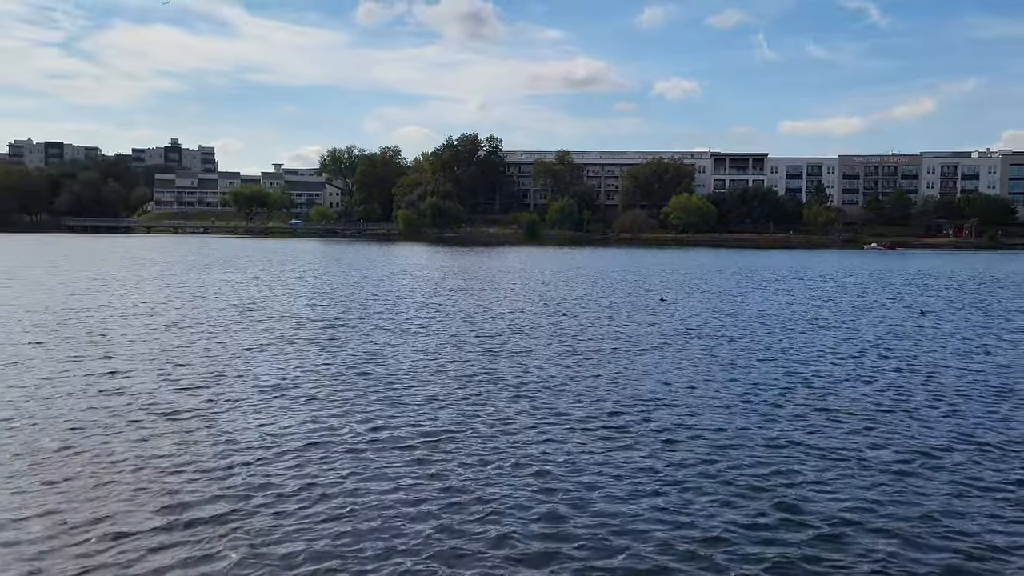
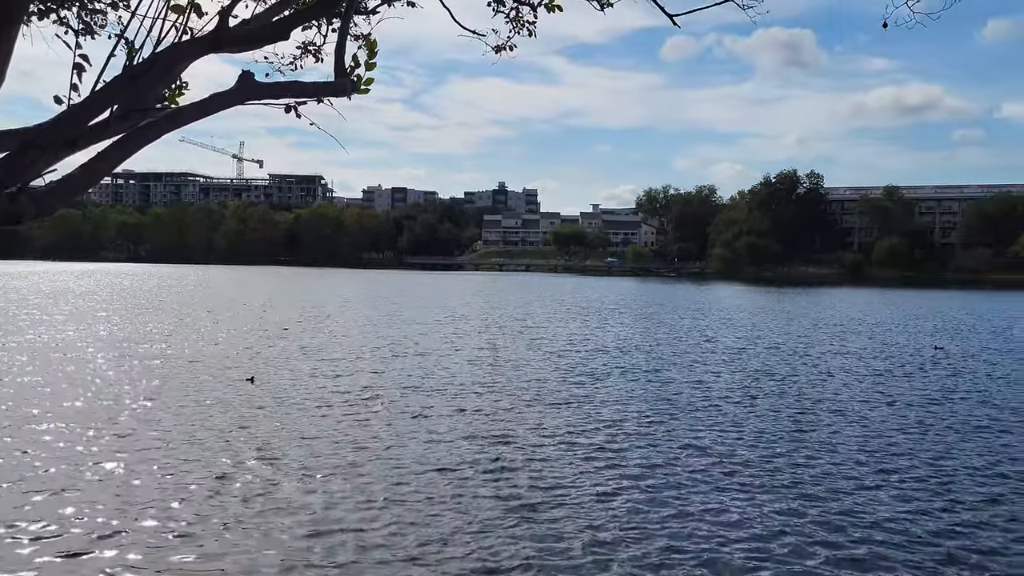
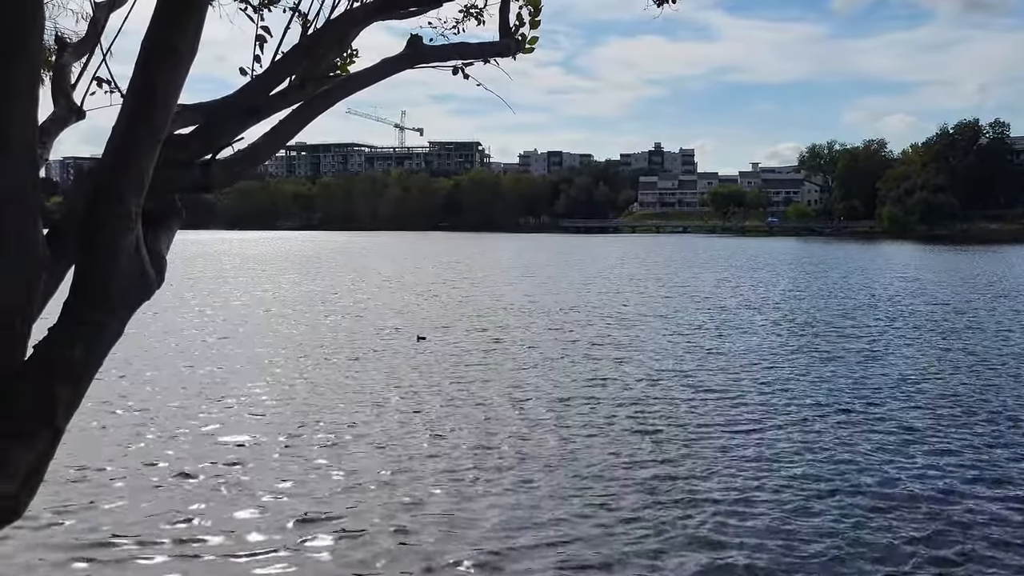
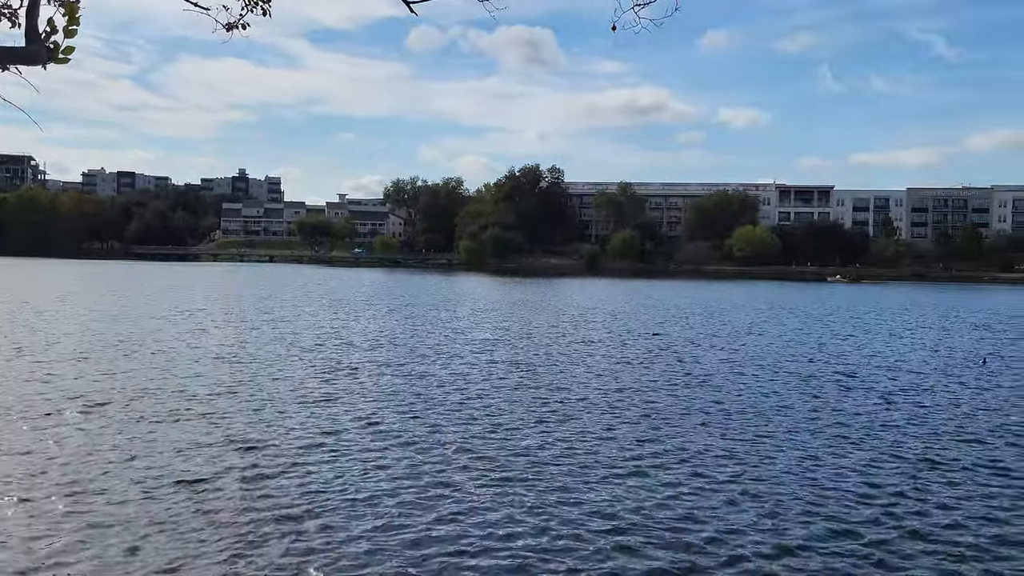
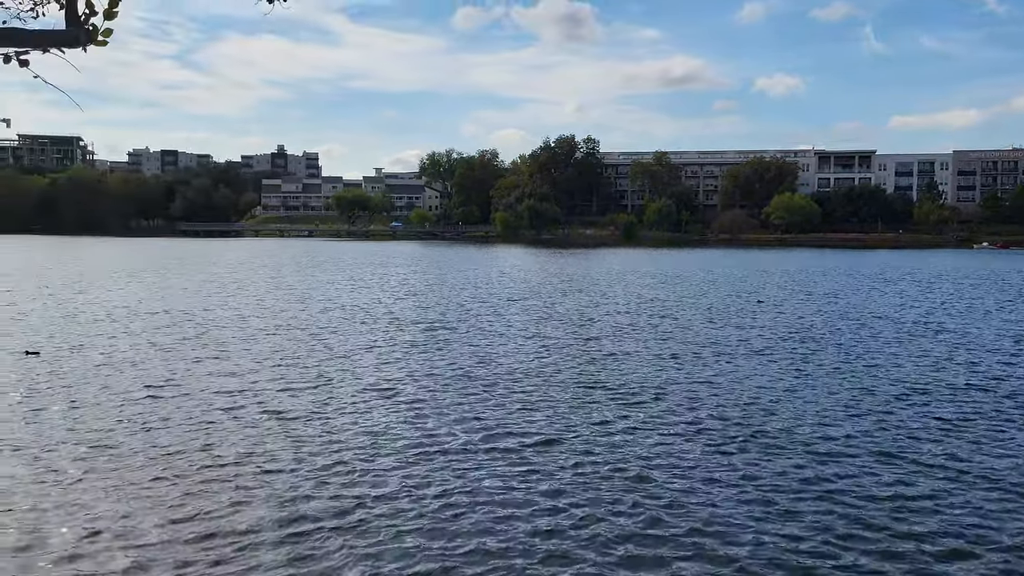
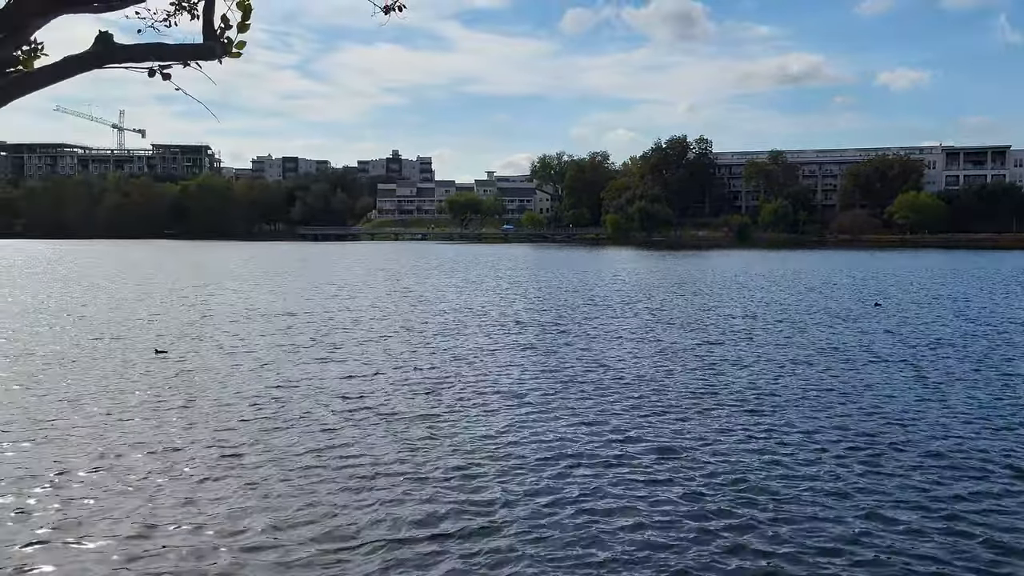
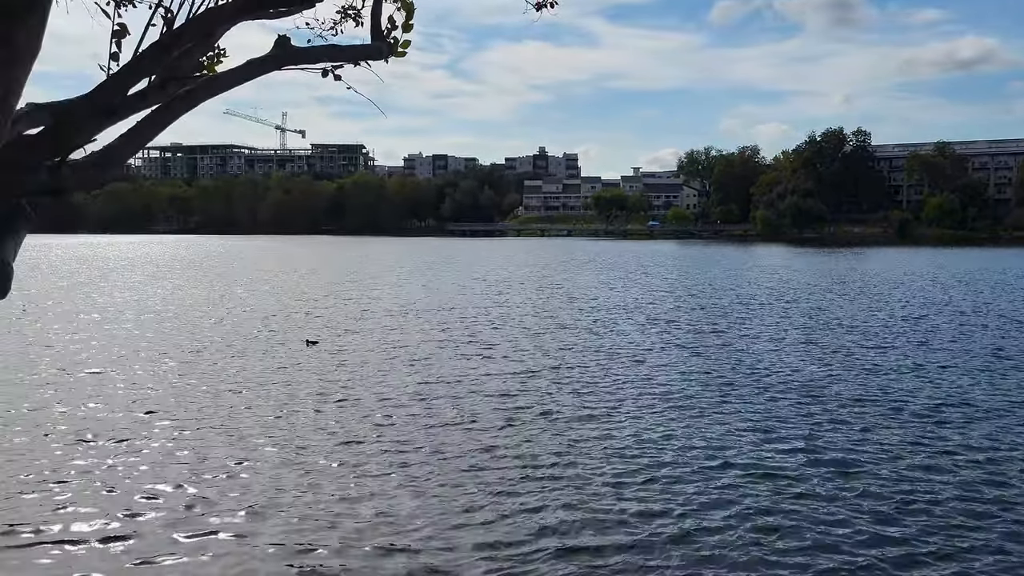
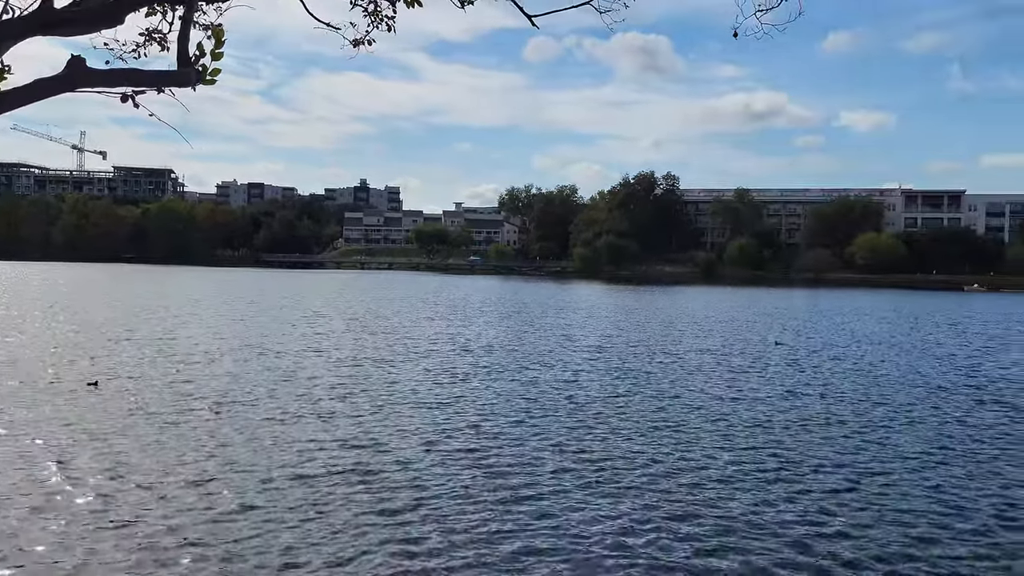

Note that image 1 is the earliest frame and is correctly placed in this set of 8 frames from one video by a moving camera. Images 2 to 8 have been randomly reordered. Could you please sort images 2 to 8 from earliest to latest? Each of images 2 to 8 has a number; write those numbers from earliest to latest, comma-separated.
5, 6, 7, 3, 2, 8, 4
